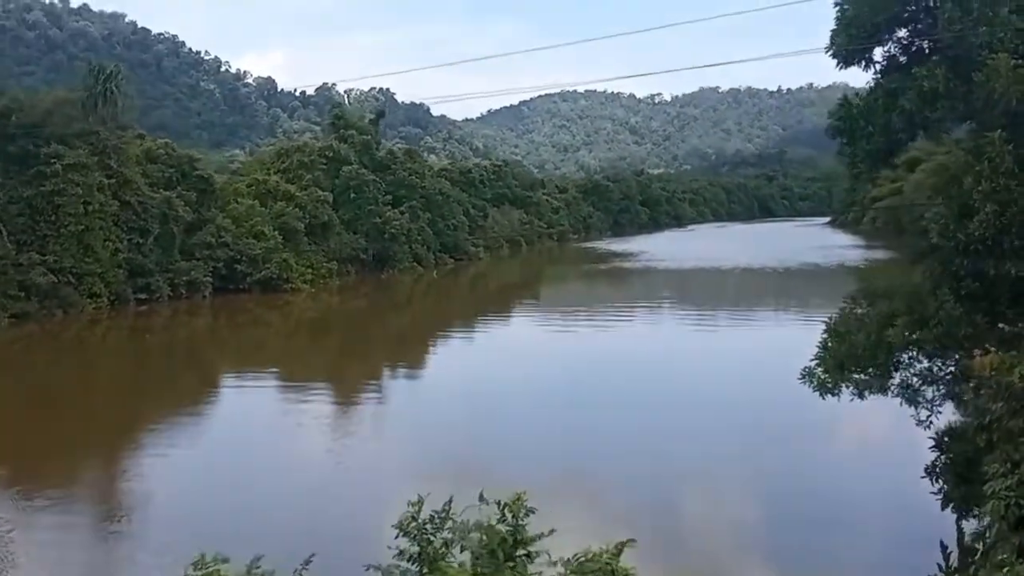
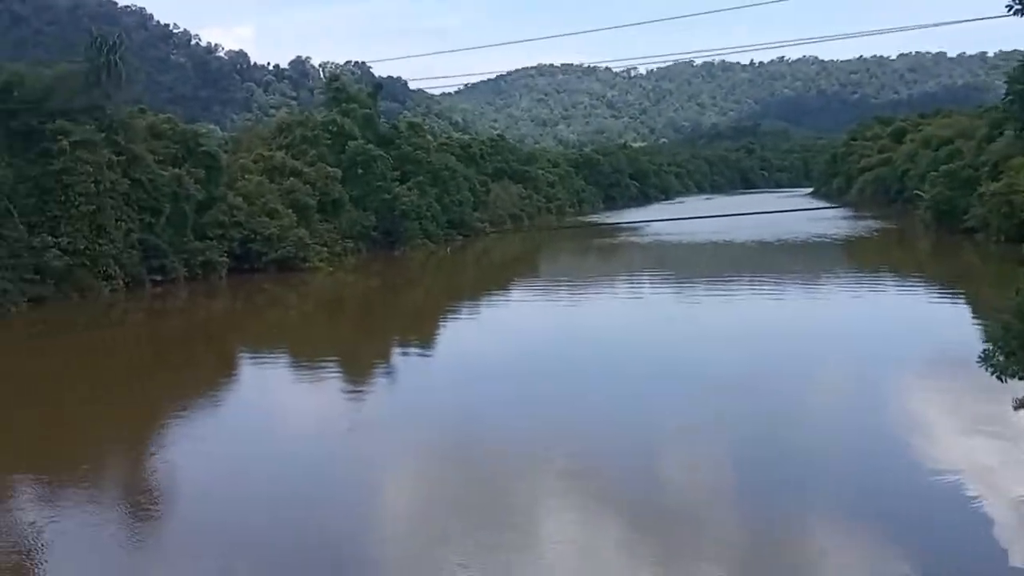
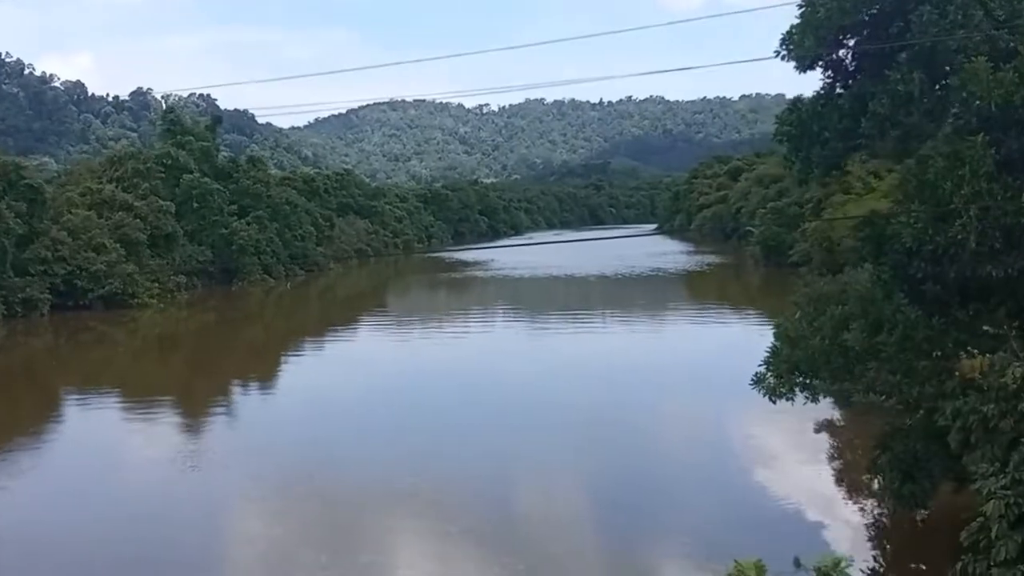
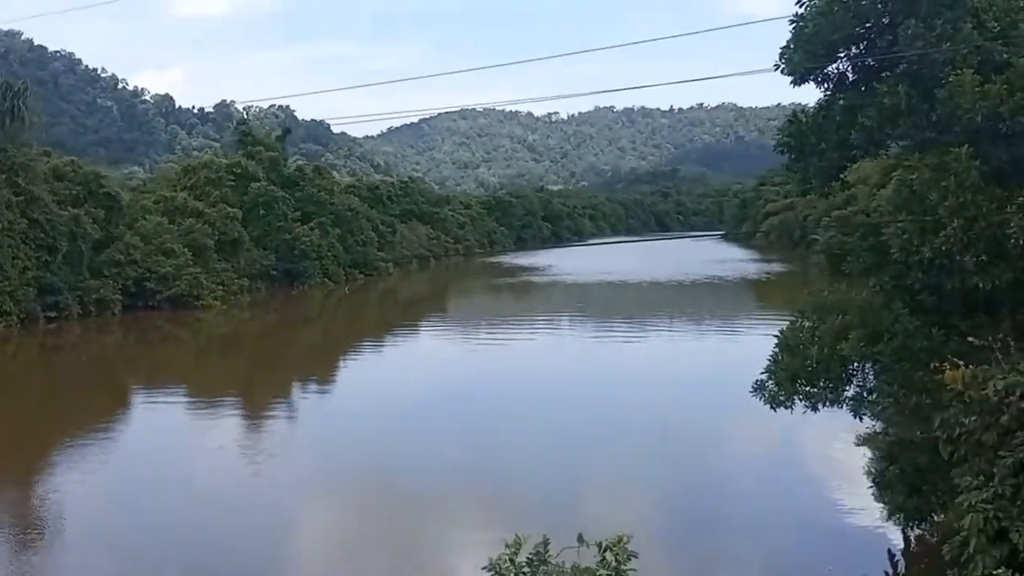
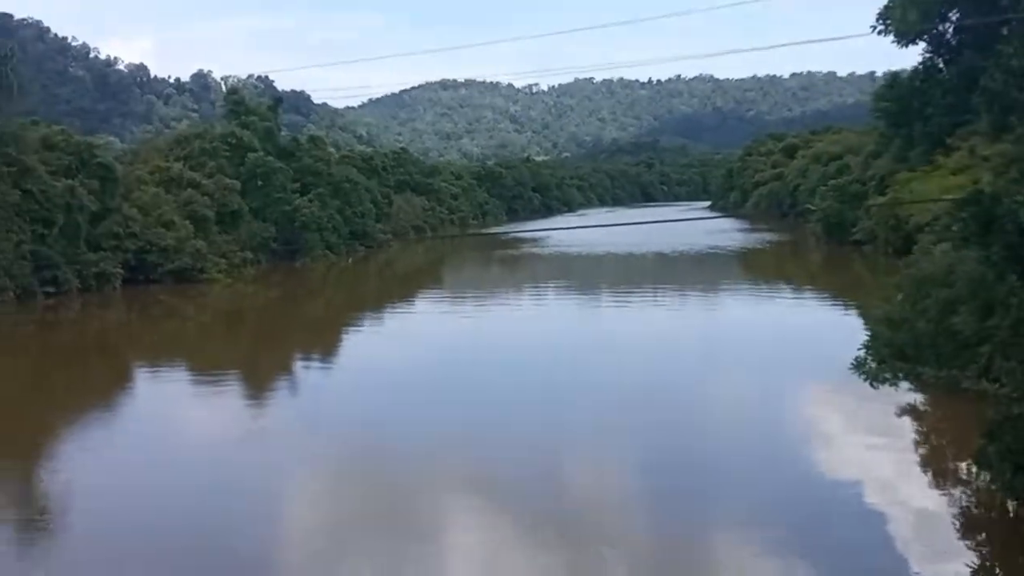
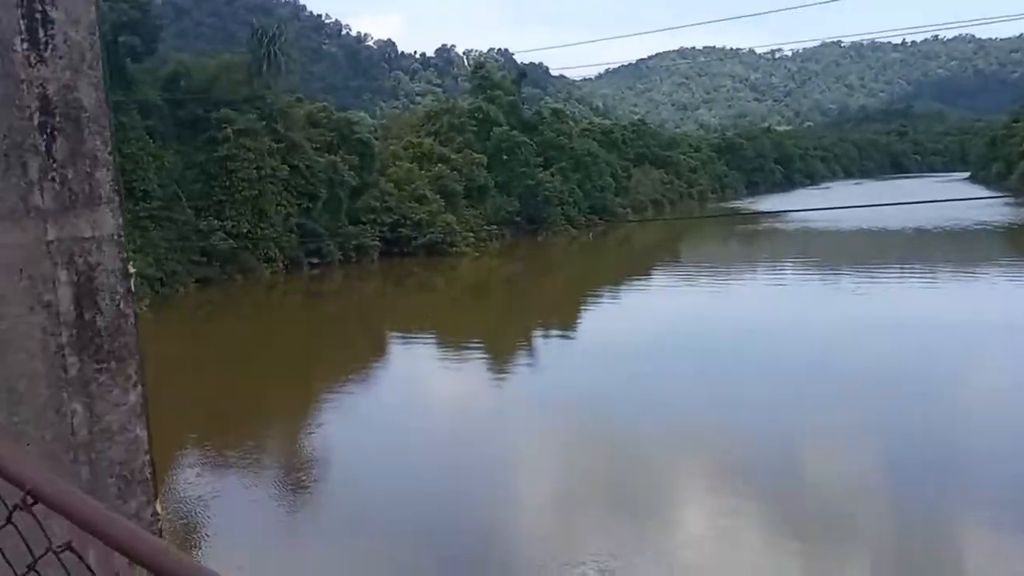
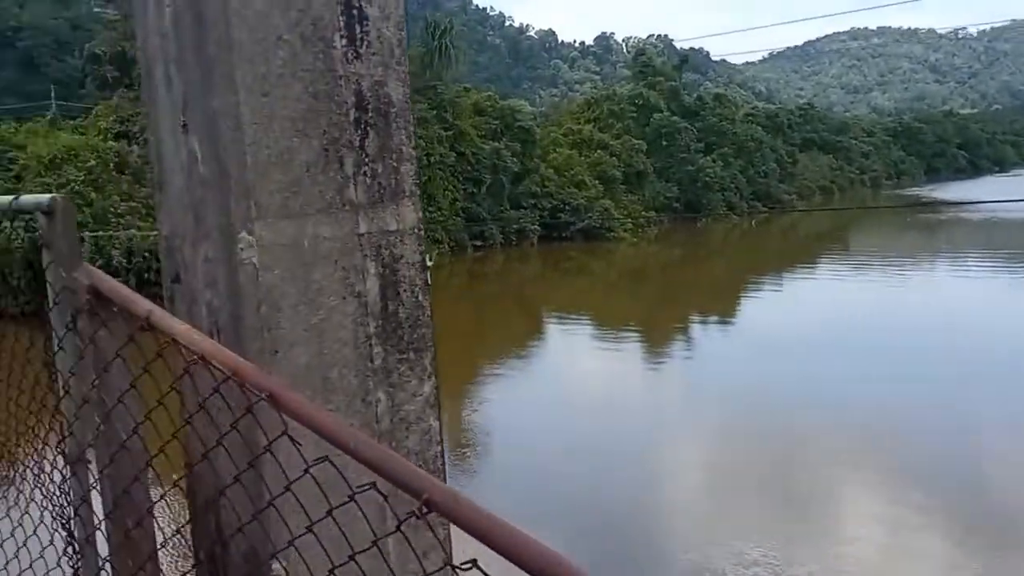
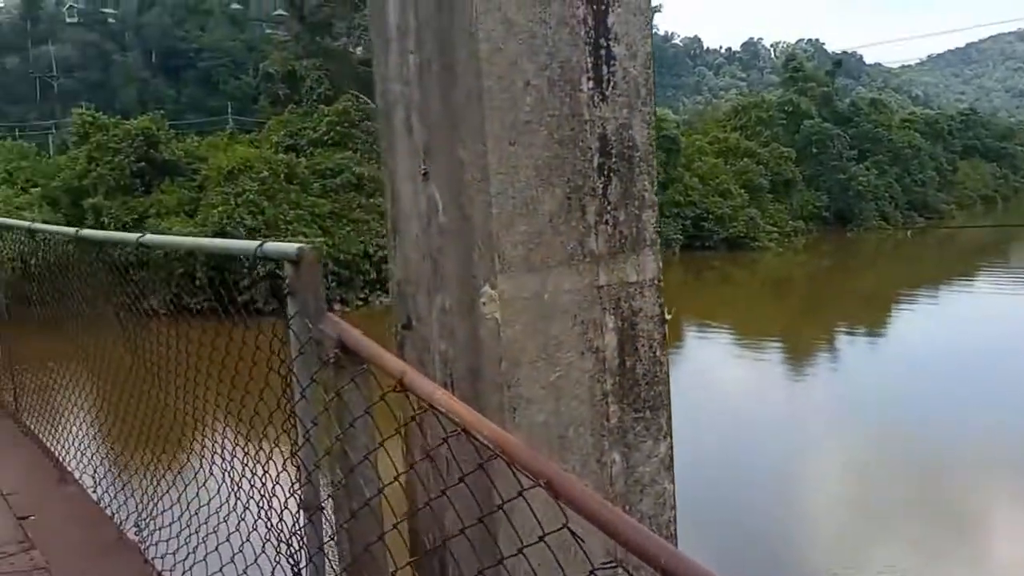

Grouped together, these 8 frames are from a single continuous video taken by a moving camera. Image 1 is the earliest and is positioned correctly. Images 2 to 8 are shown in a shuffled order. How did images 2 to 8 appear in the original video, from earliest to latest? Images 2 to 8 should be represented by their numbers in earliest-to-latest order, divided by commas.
4, 3, 5, 2, 6, 7, 8
